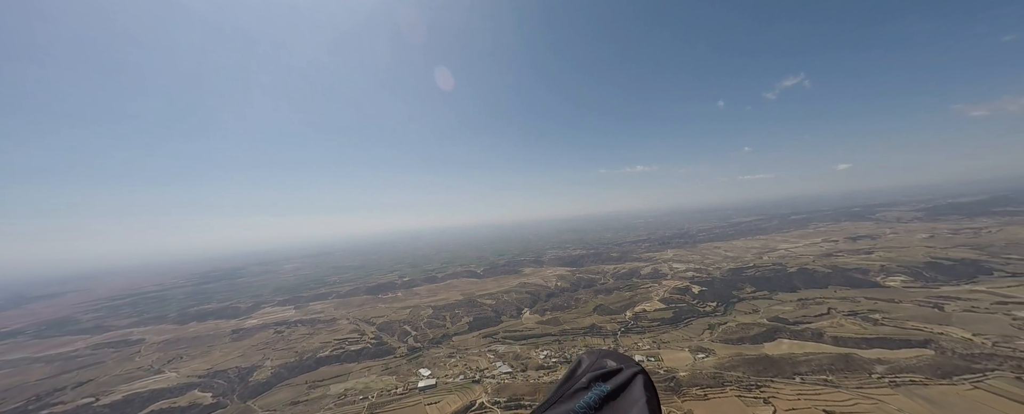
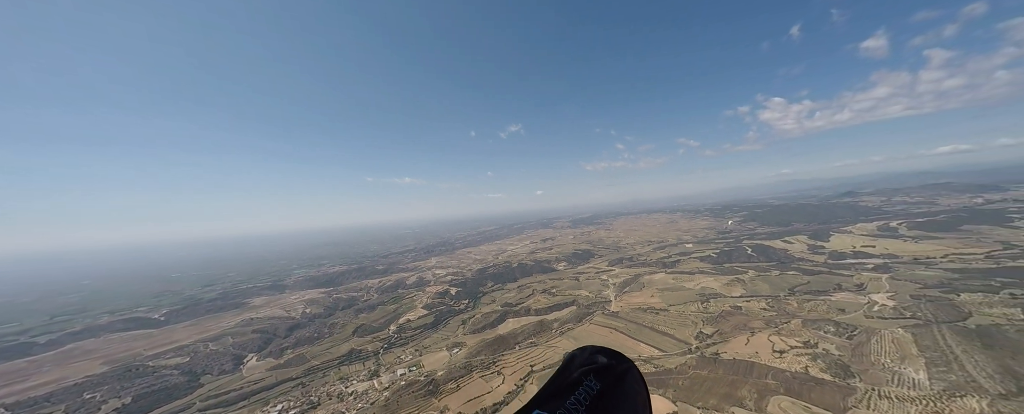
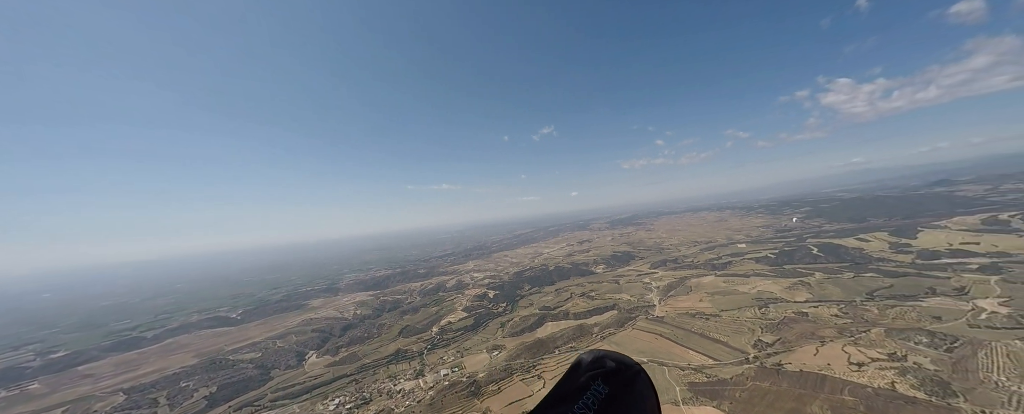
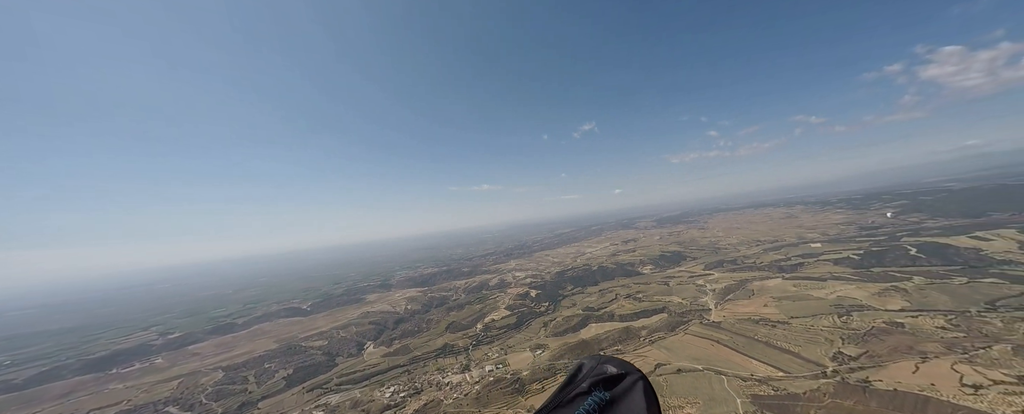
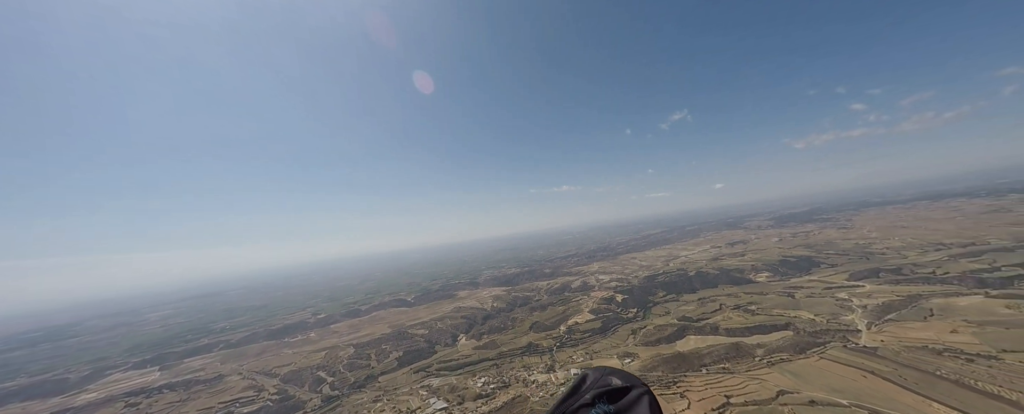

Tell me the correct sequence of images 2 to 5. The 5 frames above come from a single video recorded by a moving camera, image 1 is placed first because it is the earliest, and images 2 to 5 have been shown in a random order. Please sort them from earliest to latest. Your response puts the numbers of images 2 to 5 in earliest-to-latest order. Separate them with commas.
5, 4, 3, 2
